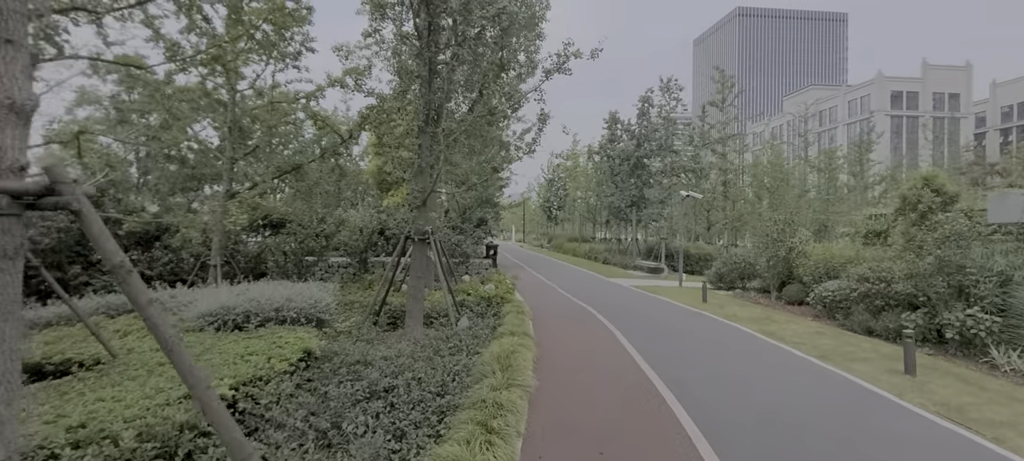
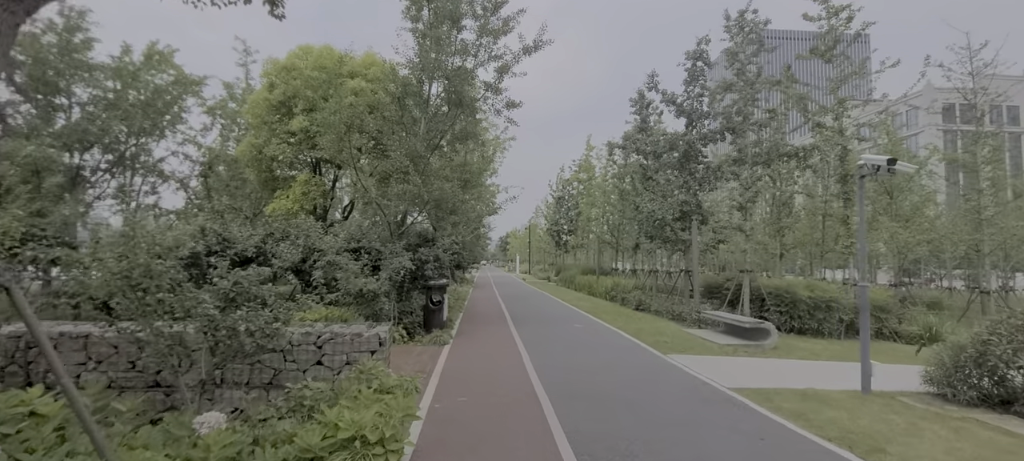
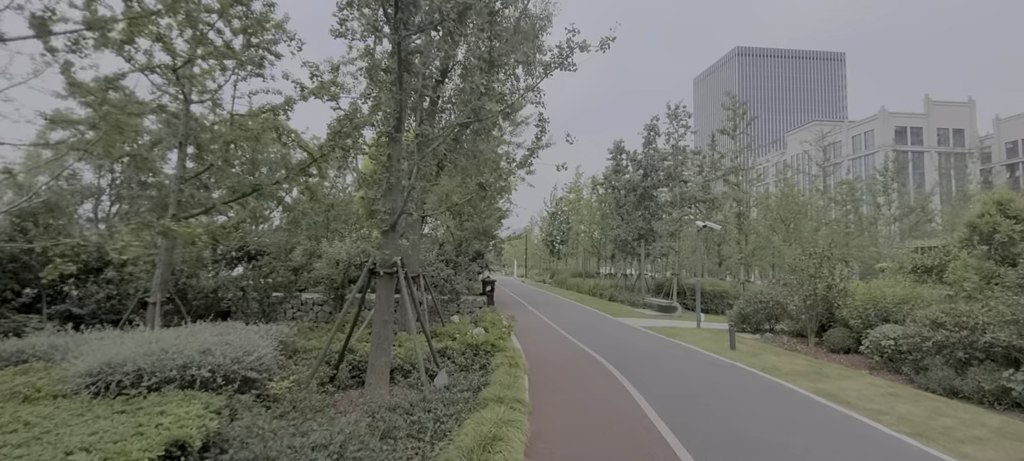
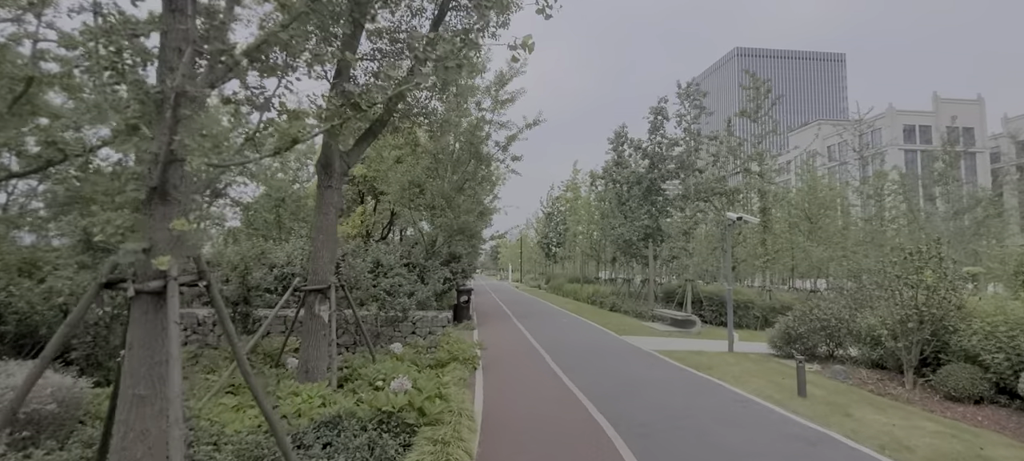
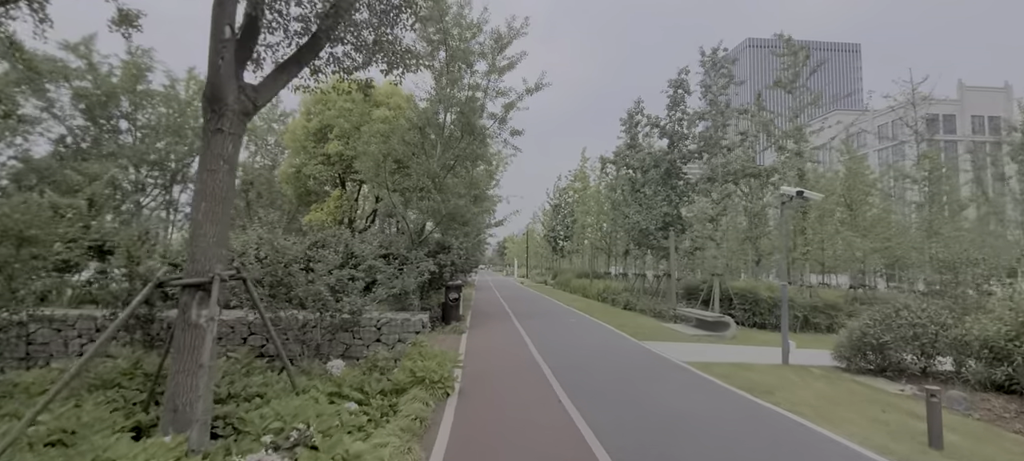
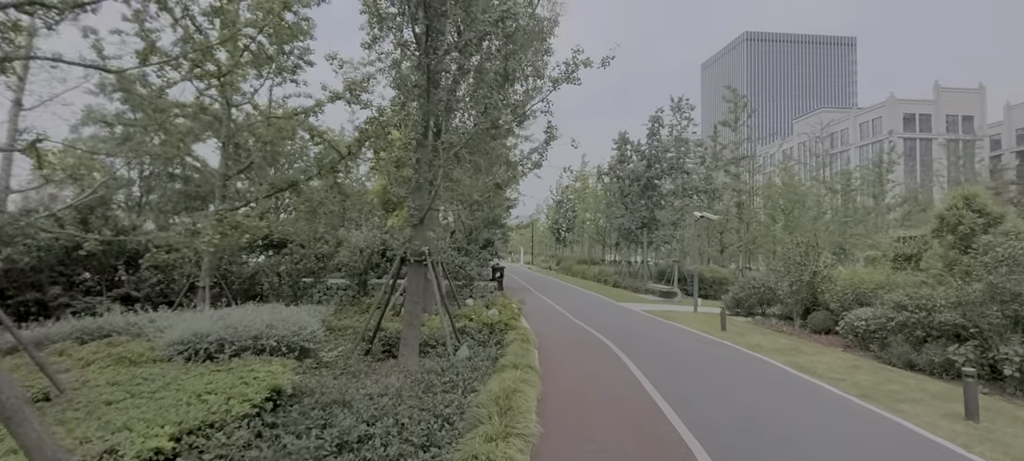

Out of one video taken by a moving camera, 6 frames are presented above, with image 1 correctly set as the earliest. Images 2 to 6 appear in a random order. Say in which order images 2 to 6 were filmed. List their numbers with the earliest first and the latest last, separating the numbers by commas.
6, 3, 4, 5, 2
